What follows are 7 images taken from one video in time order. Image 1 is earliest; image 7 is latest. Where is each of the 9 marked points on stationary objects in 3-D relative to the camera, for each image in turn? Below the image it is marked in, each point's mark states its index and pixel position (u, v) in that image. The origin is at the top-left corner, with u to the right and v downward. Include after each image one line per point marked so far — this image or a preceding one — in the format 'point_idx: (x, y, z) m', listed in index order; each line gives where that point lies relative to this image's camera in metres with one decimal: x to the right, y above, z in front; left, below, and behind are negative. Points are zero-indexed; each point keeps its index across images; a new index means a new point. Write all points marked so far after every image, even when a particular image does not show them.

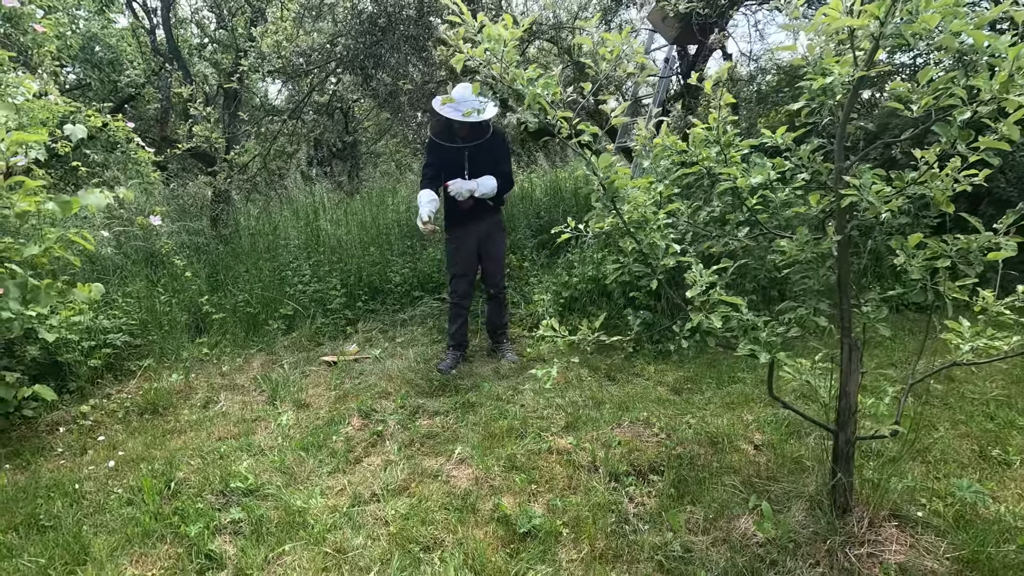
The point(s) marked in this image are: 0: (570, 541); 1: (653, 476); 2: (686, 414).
0: (+0.3, -1.1, +2.4) m
1: (+0.7, -1.0, +2.8) m
2: (+1.1, -0.8, +3.3) m
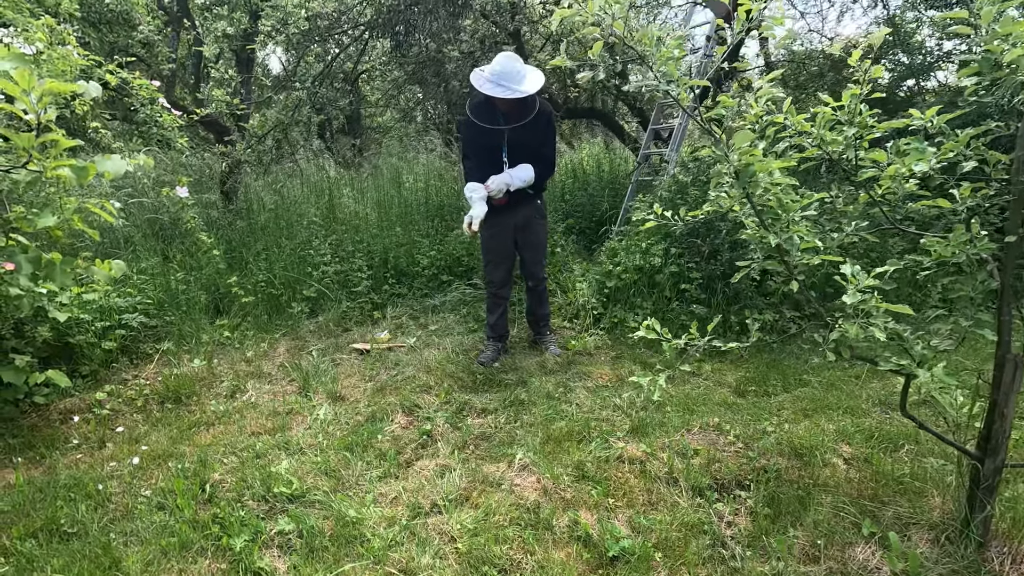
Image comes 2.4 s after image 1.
0: (+0.6, -1.1, +2.1) m
1: (+1.1, -1.0, +2.5) m
2: (+1.4, -0.8, +3.1) m
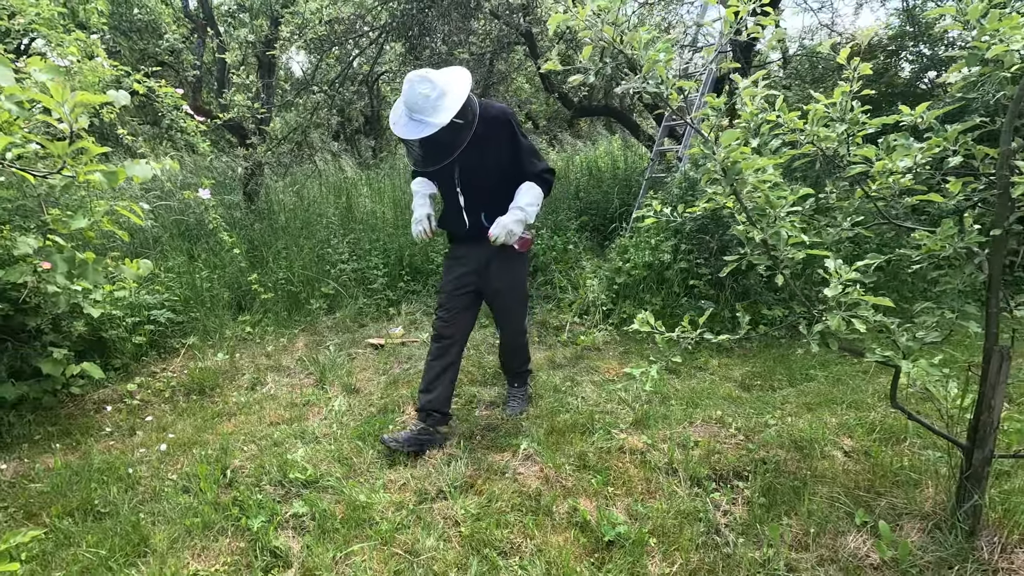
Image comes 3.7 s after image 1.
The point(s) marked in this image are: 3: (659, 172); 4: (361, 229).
0: (+0.6, -1.1, +2.2) m
1: (+1.1, -0.9, +2.6) m
2: (+1.5, -0.7, +3.1) m
3: (+1.5, +1.2, +5.5) m
4: (-1.5, +0.6, +5.3) m
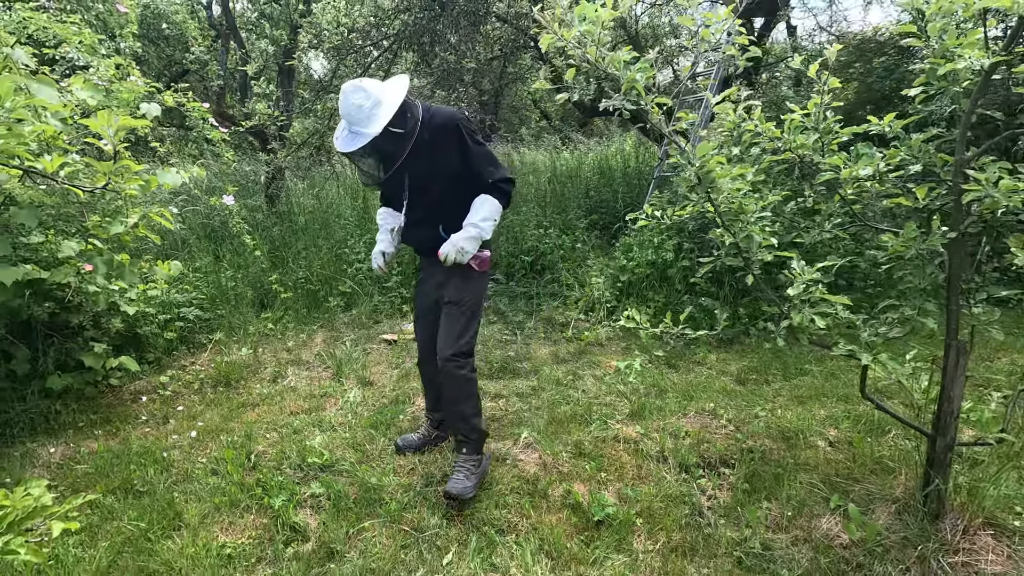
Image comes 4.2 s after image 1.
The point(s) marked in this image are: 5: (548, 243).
0: (+0.6, -1.1, +2.4) m
1: (+1.1, -0.9, +2.7) m
2: (+1.5, -0.7, +3.3) m
3: (+1.6, +1.2, +5.6) m
4: (-1.4, +0.6, +5.5) m
5: (+0.4, +0.5, +5.4) m
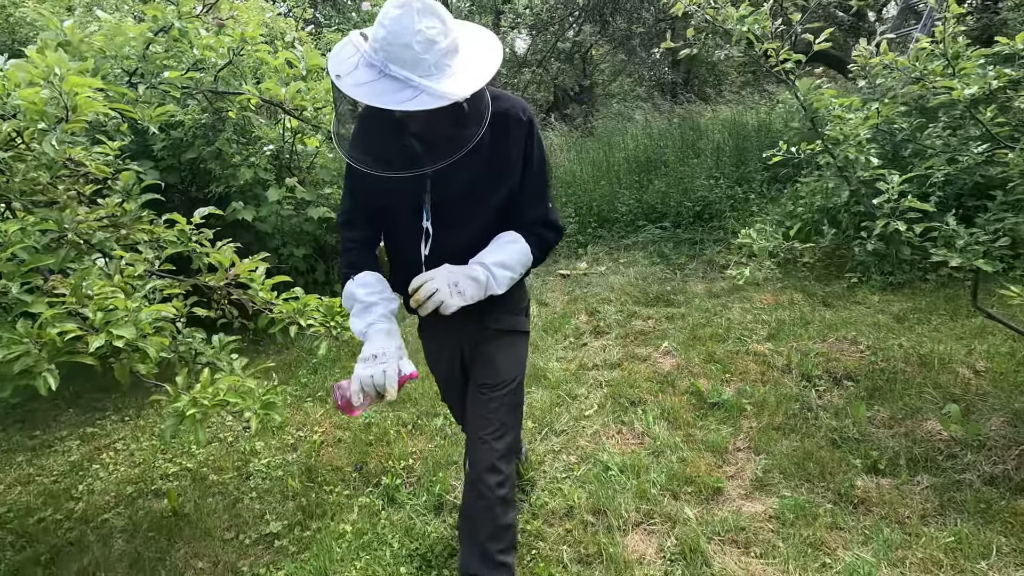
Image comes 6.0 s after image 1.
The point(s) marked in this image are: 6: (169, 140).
0: (+1.3, -0.7, +2.8) m
1: (+1.9, -0.5, +3.0) m
2: (+2.4, -0.3, +3.3) m
3: (+3.4, +1.7, +5.4) m
4: (+0.6, +1.2, +6.4) m
5: (+2.2, +1.0, +5.6) m
6: (-2.7, +1.2, +4.1) m
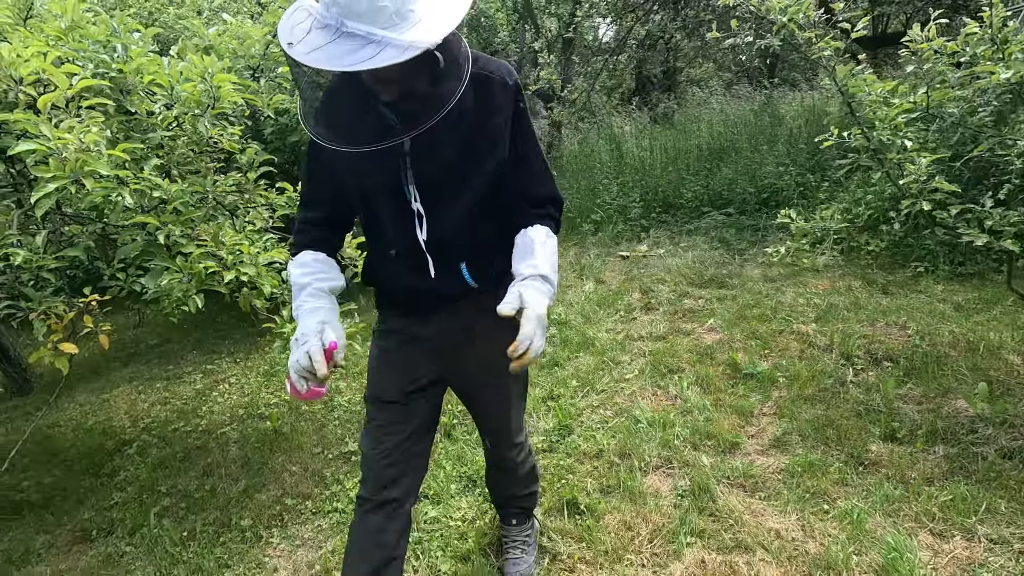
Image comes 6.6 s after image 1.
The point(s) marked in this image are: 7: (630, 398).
0: (+1.5, -0.5, +3.0) m
1: (+2.1, -0.4, +3.0) m
2: (+2.8, -0.2, +3.3) m
3: (+4.1, +1.8, +5.2) m
4: (+1.4, +1.5, +6.5) m
5: (+2.9, +1.1, +5.6) m
6: (-2.1, +1.5, +4.8) m
7: (+0.7, -0.6, +3.1) m
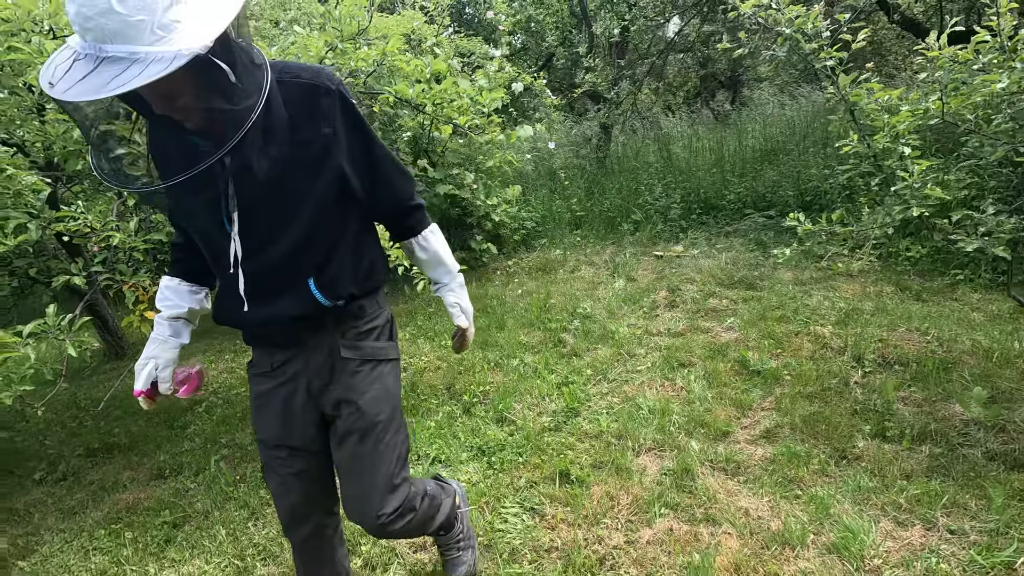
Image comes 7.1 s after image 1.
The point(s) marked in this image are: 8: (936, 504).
0: (+1.6, -0.6, +3.1) m
1: (+2.2, -0.4, +3.1) m
2: (+2.9, -0.3, +3.3) m
3: (+4.5, +1.7, +4.9) m
4: (+2.0, +1.5, +6.6) m
5: (+3.3, +1.1, +5.5) m
6: (-1.7, +1.6, +5.3) m
7: (+0.8, -0.6, +3.3) m
8: (+1.6, -0.8, +2.1) m
